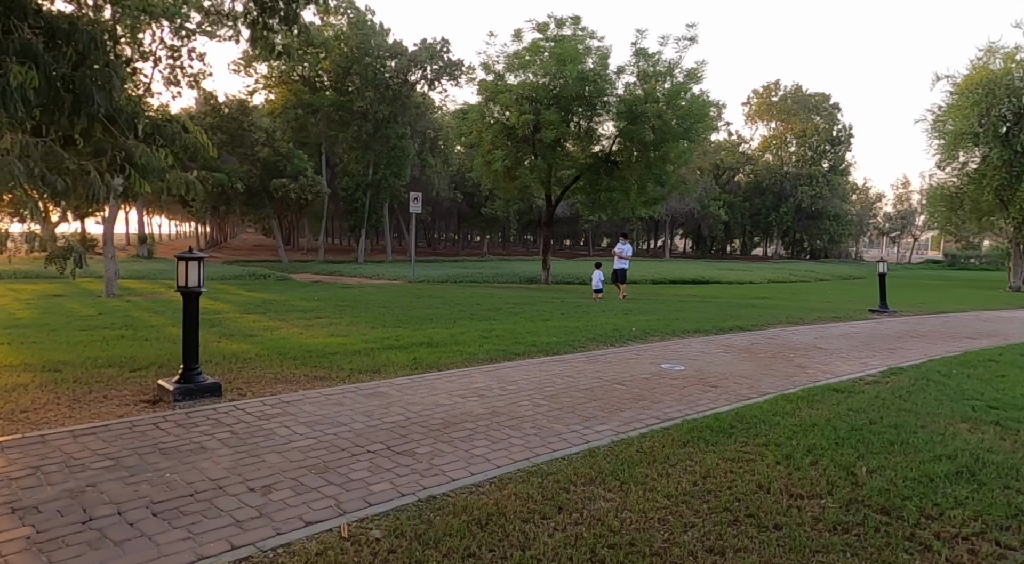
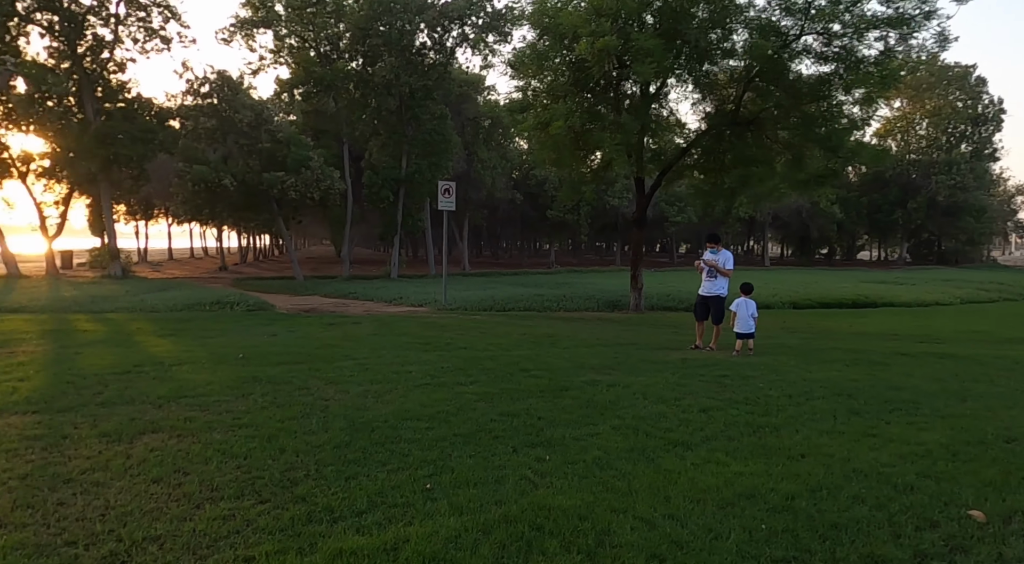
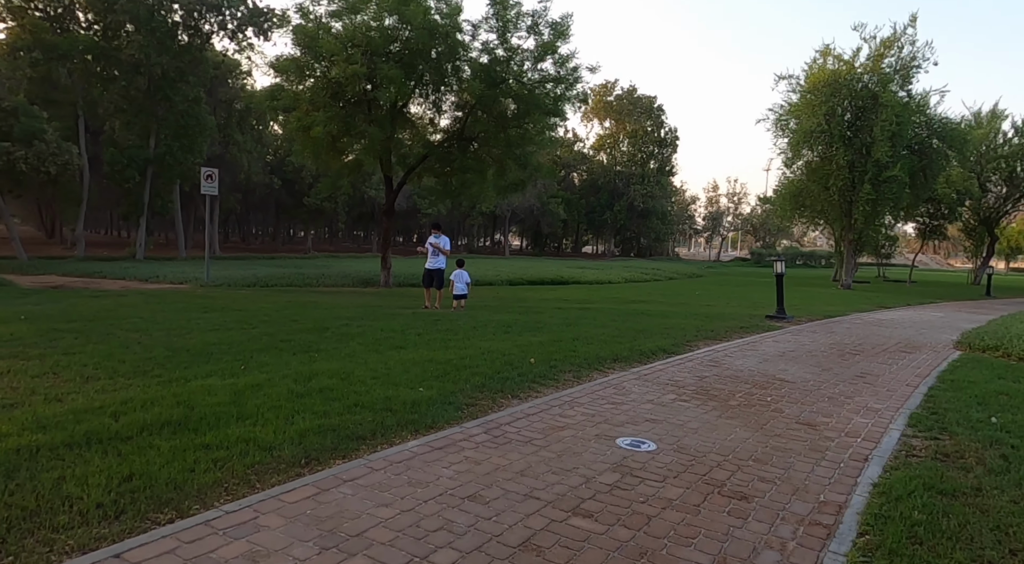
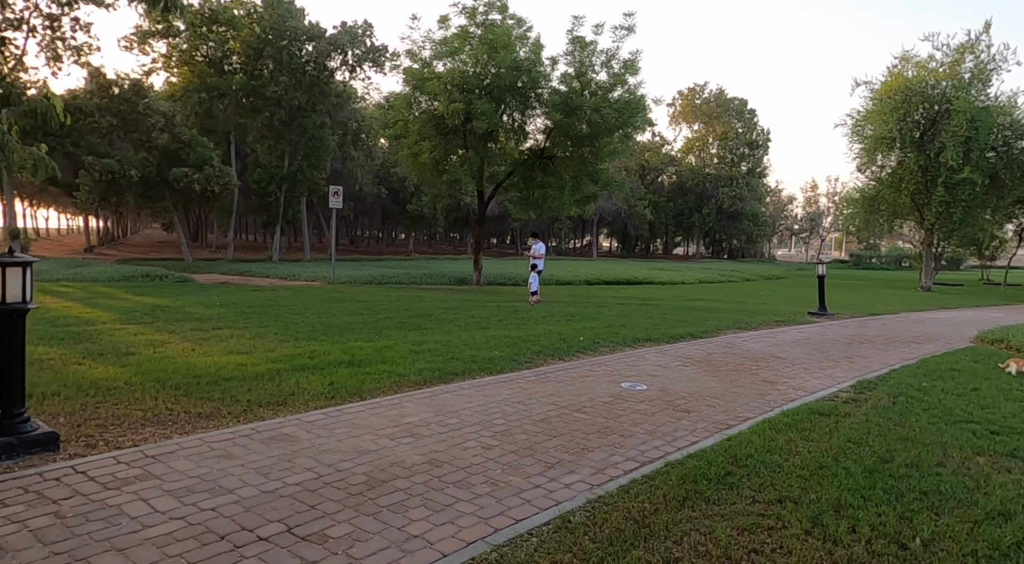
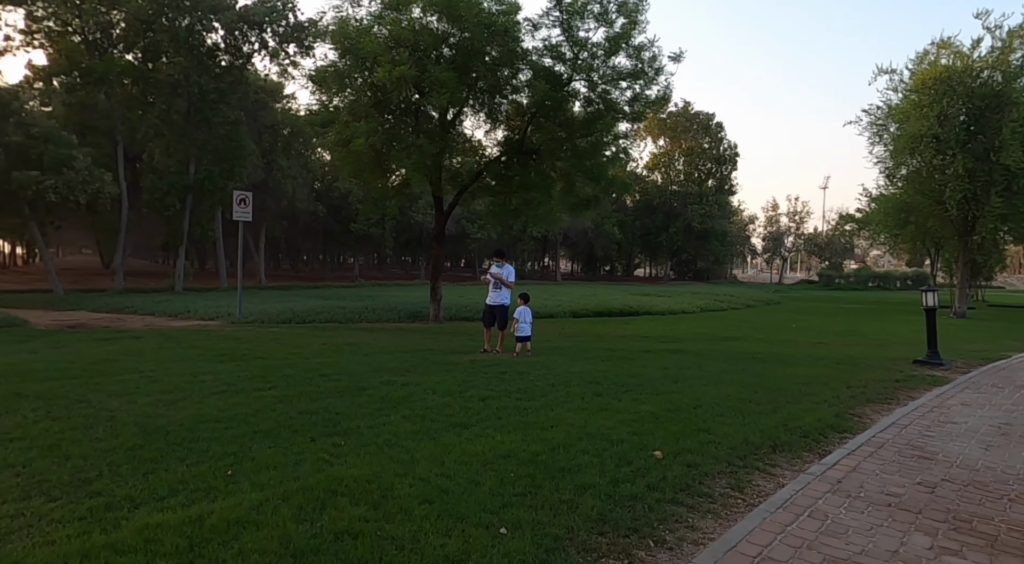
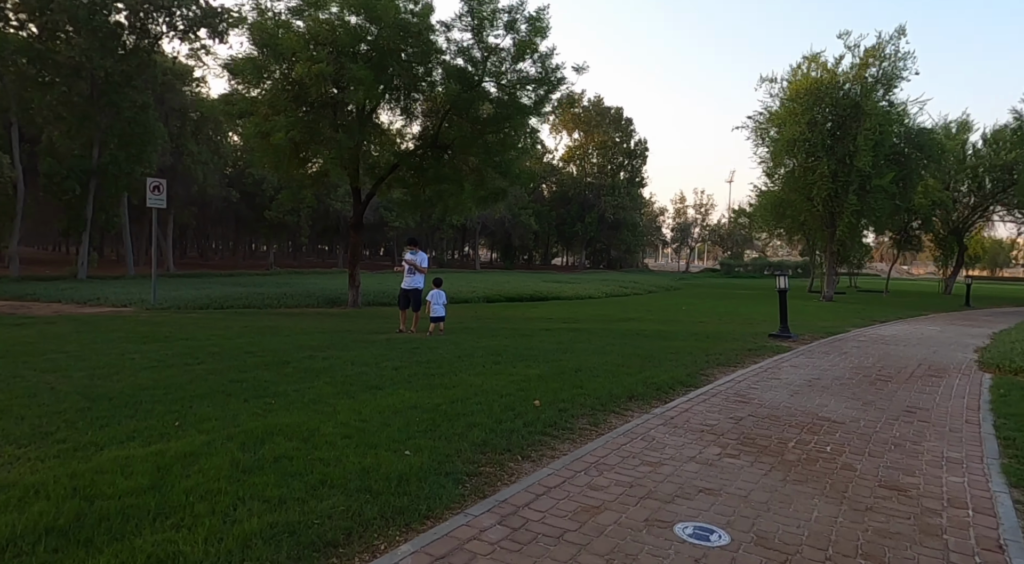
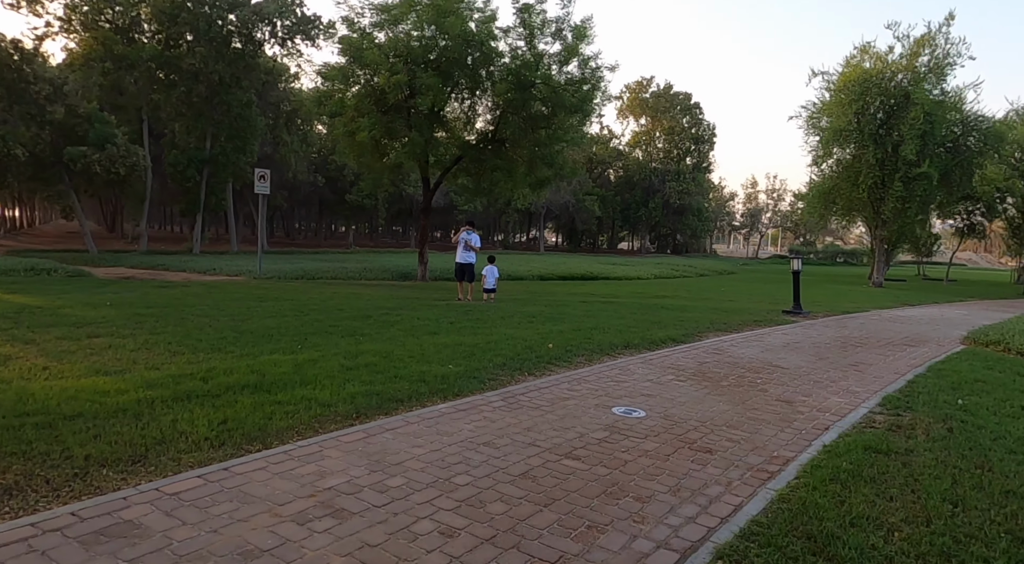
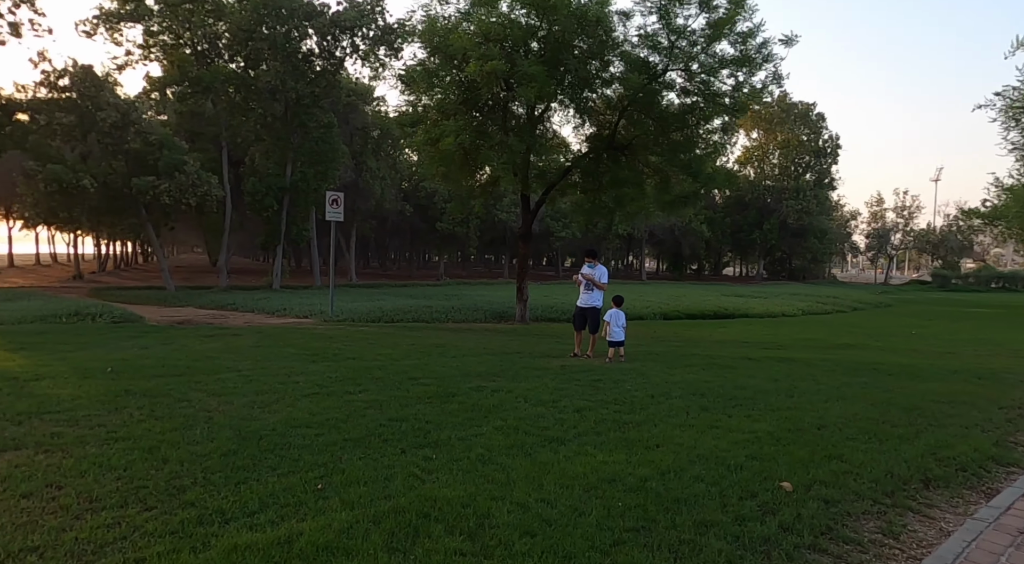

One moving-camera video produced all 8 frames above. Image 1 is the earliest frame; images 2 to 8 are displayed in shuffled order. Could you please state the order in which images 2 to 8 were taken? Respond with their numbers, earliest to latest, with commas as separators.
4, 7, 3, 6, 5, 8, 2
